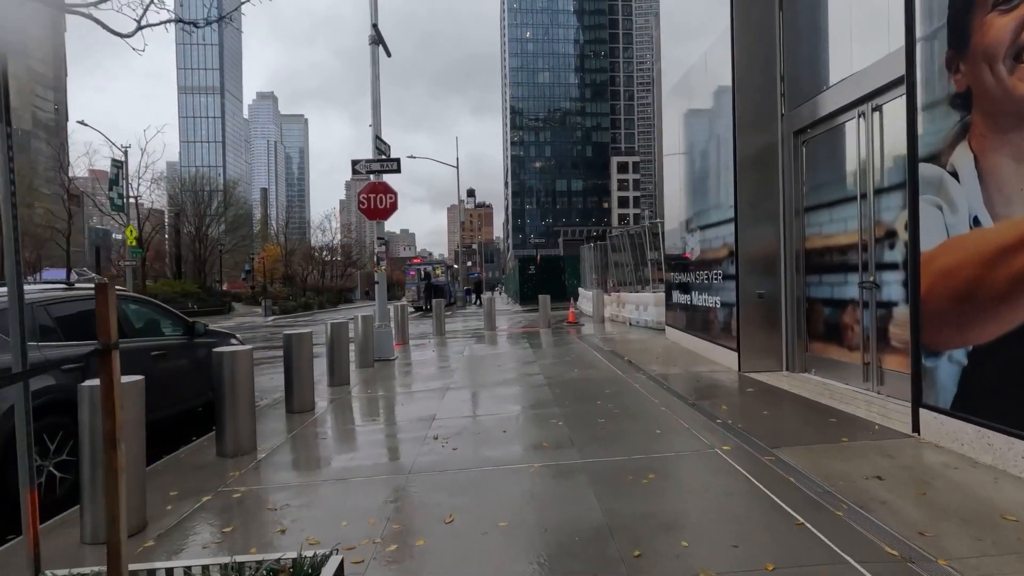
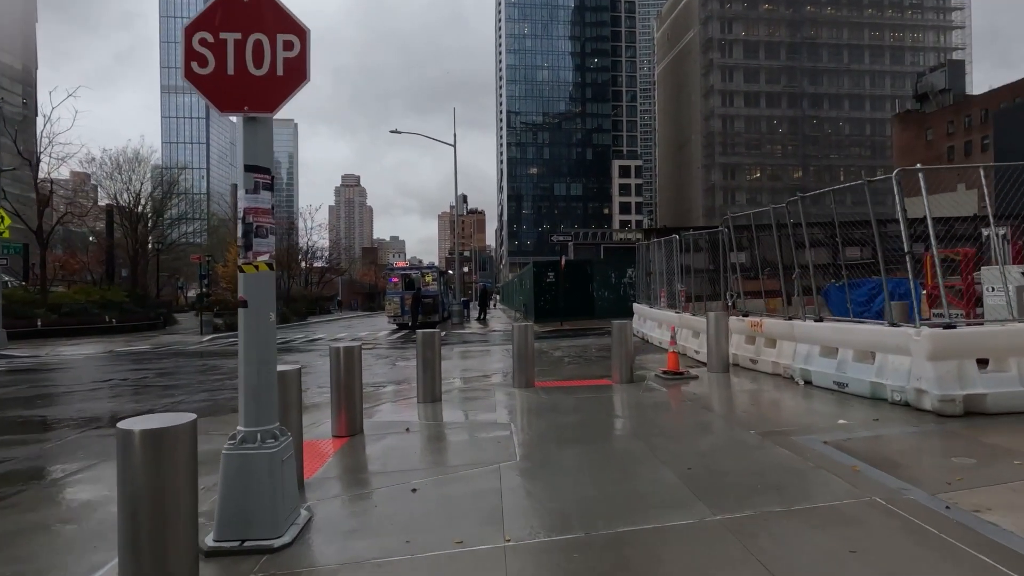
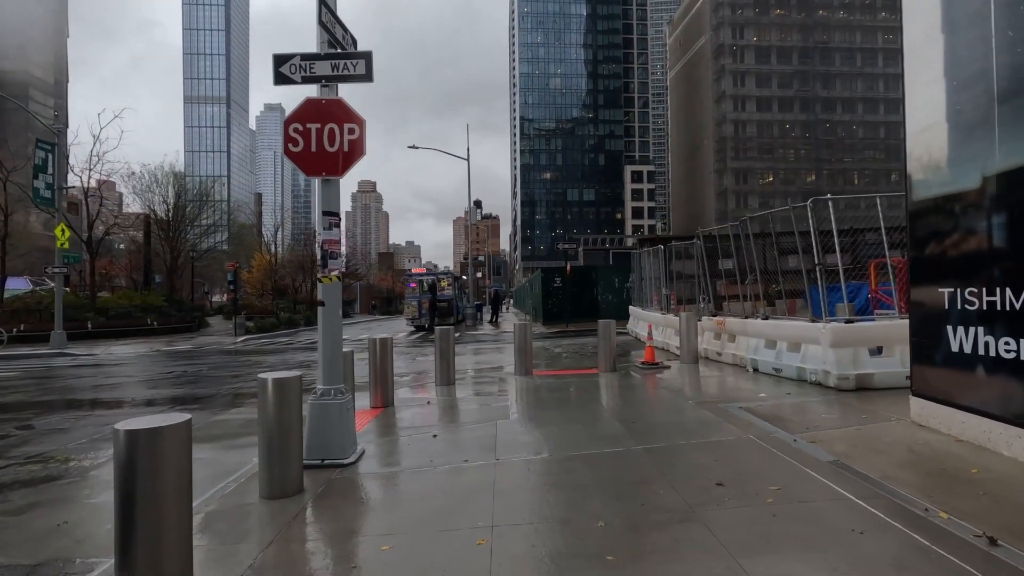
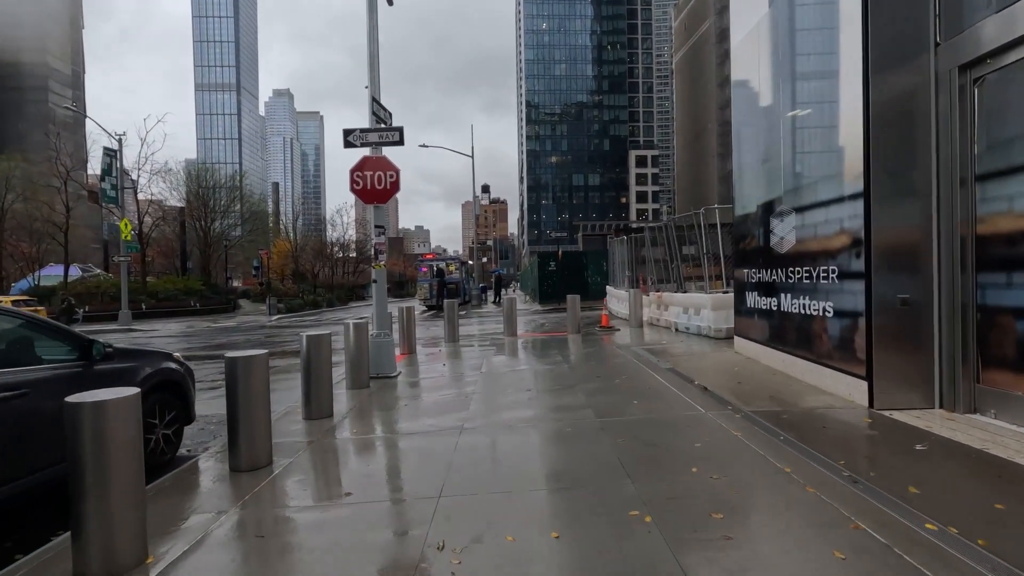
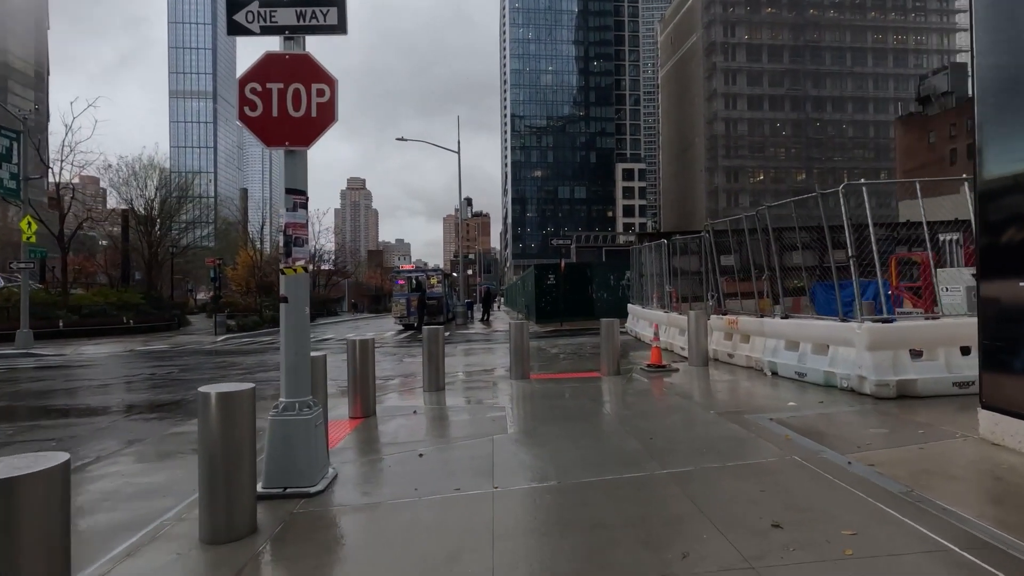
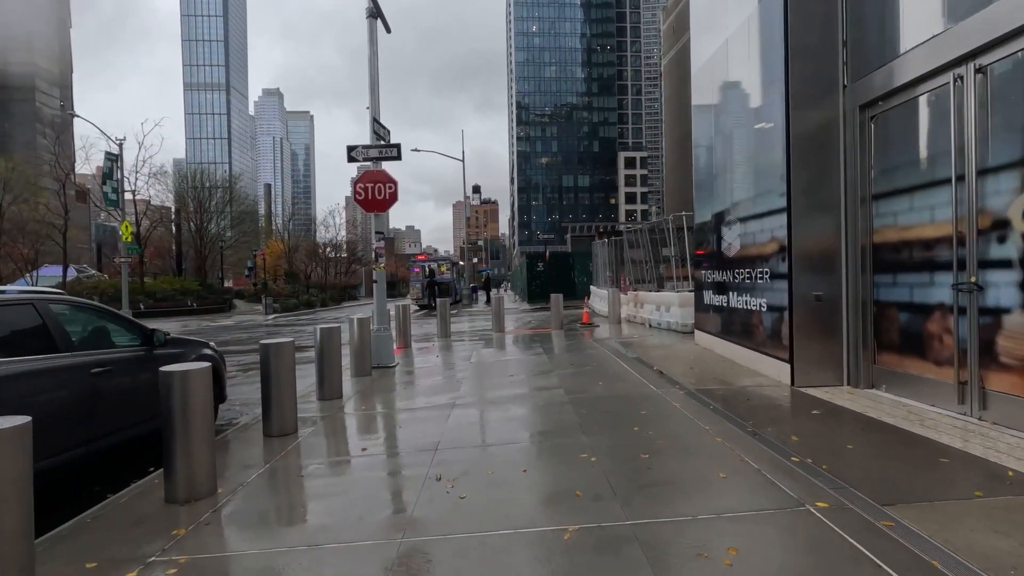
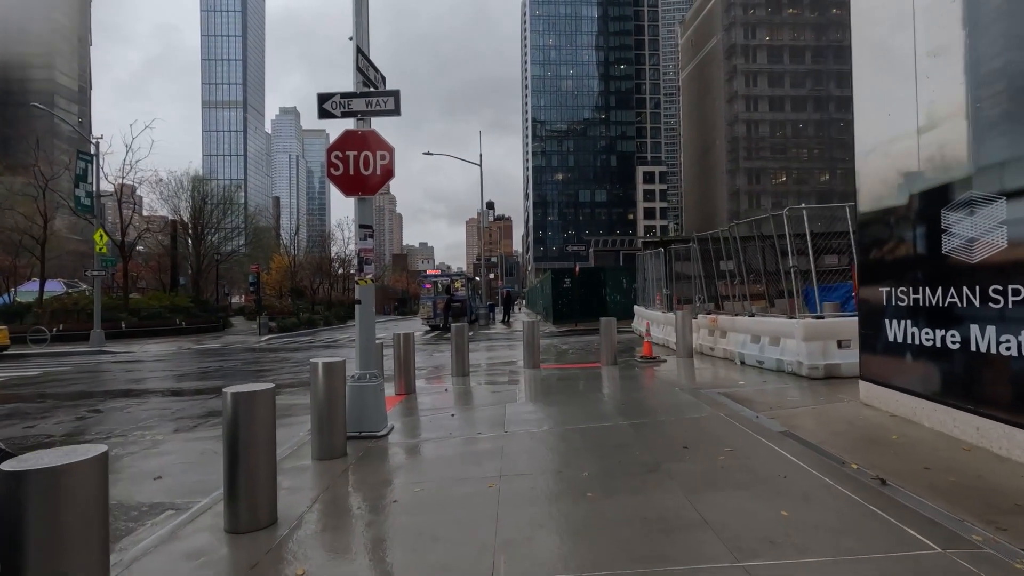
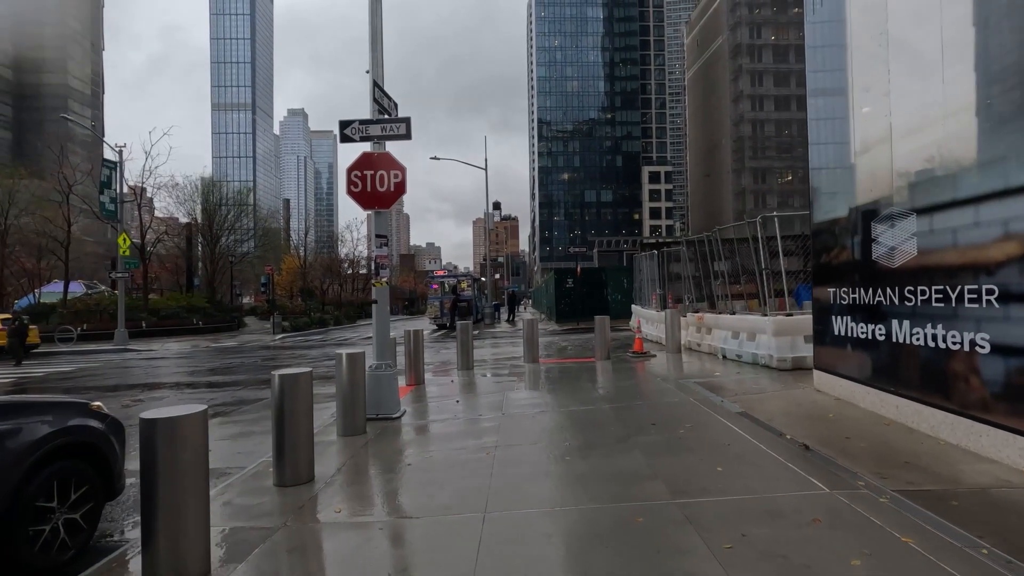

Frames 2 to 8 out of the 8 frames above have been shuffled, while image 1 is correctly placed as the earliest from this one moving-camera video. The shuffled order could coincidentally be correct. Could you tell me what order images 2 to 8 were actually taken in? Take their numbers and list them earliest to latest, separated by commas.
6, 4, 8, 7, 3, 5, 2
